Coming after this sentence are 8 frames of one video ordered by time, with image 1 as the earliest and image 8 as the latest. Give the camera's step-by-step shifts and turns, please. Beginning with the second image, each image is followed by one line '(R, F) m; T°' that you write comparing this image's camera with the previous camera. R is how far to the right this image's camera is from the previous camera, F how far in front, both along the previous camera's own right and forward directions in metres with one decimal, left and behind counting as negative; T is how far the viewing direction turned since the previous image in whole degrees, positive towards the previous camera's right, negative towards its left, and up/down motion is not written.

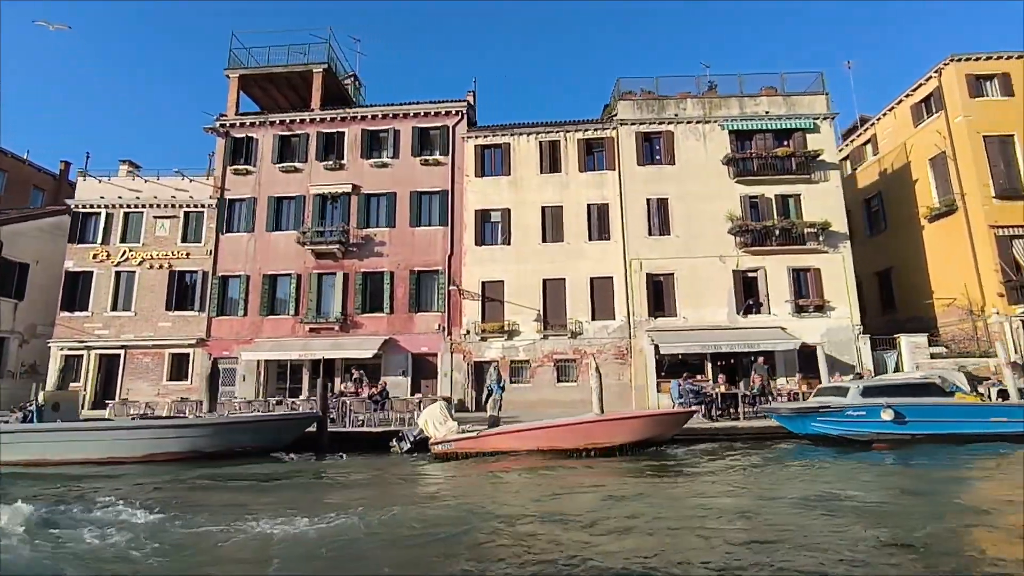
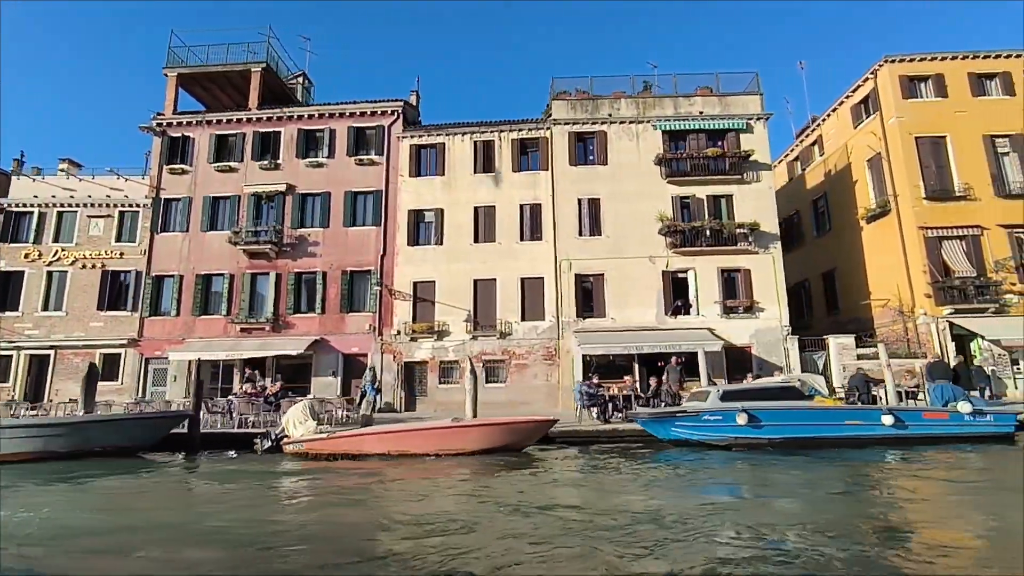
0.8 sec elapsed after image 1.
(+2.5, +0.1) m; 0°
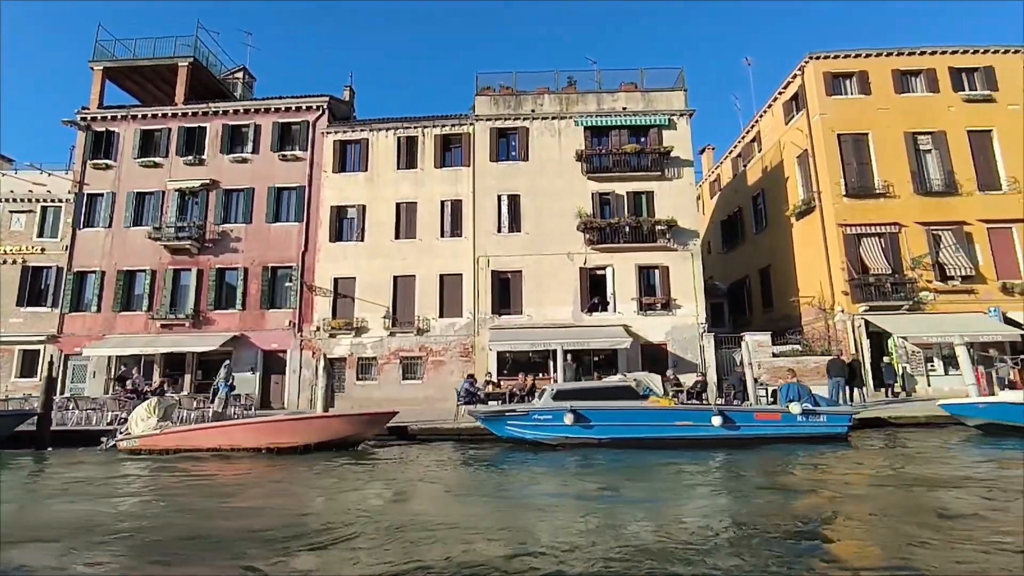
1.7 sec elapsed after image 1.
(+2.9, +0.1) m; 0°
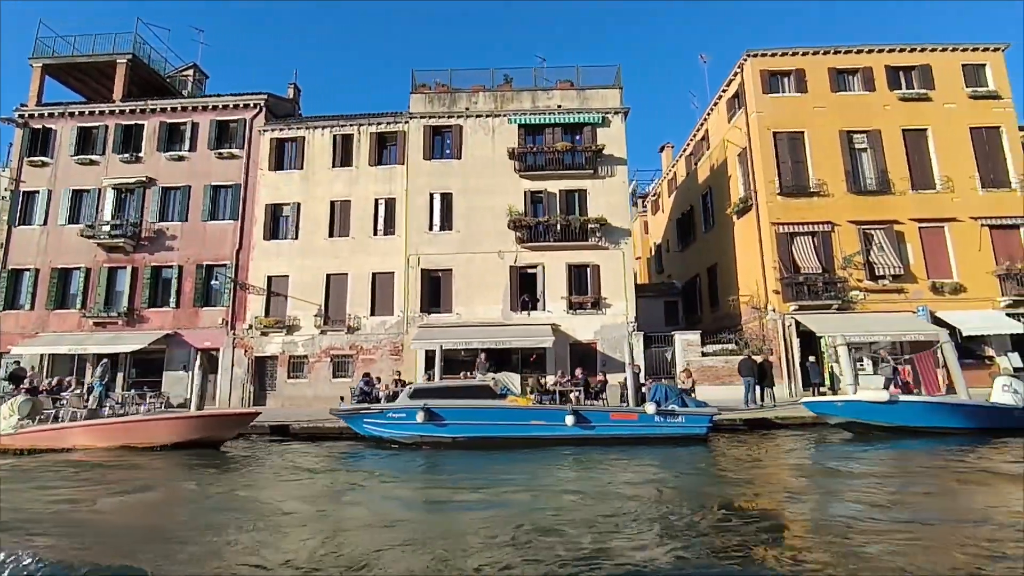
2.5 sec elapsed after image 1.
(+2.5, 0.0) m; 0°
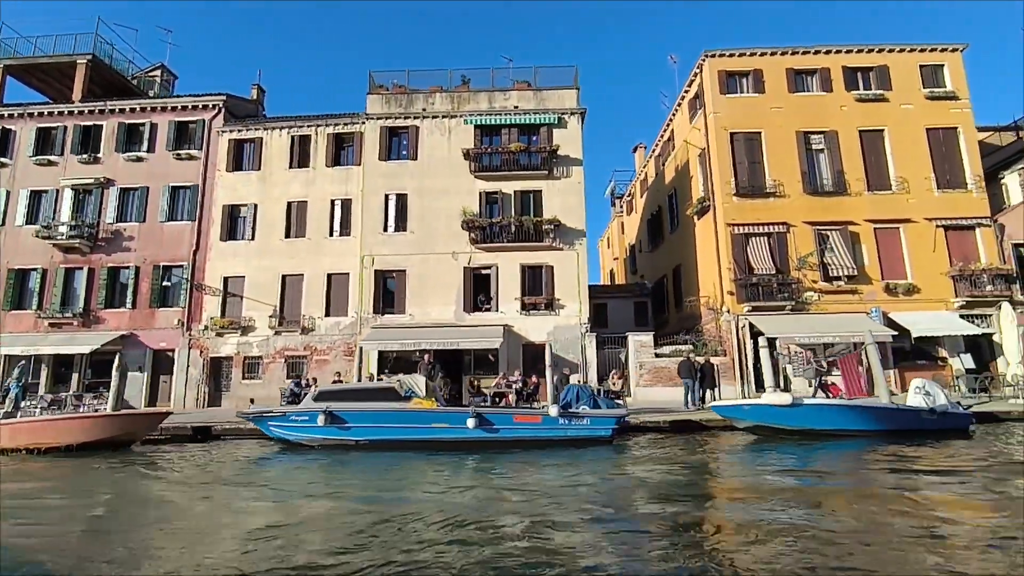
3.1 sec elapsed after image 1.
(+1.7, 0.0) m; 0°
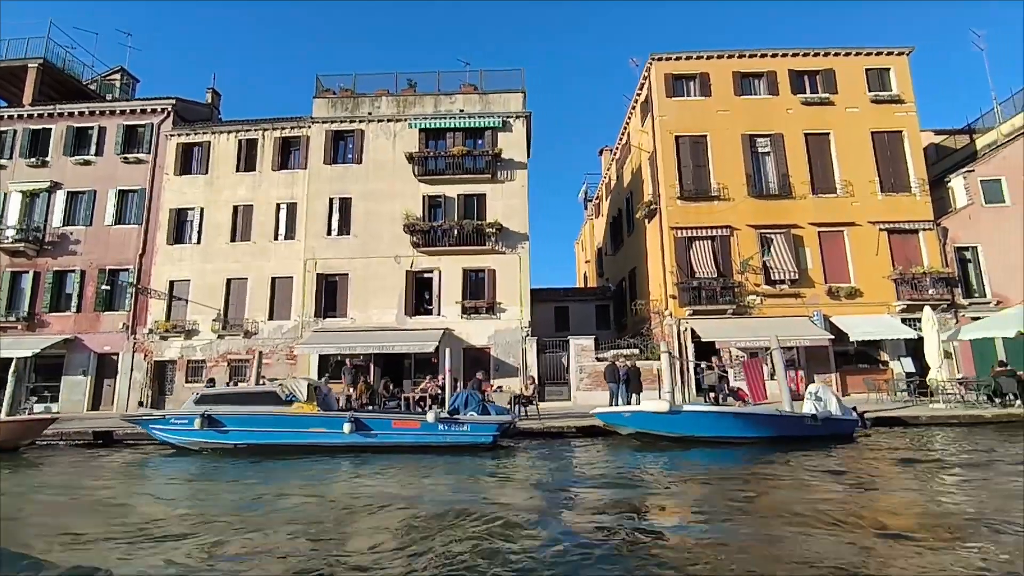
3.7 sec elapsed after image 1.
(+2.1, 0.0) m; 0°
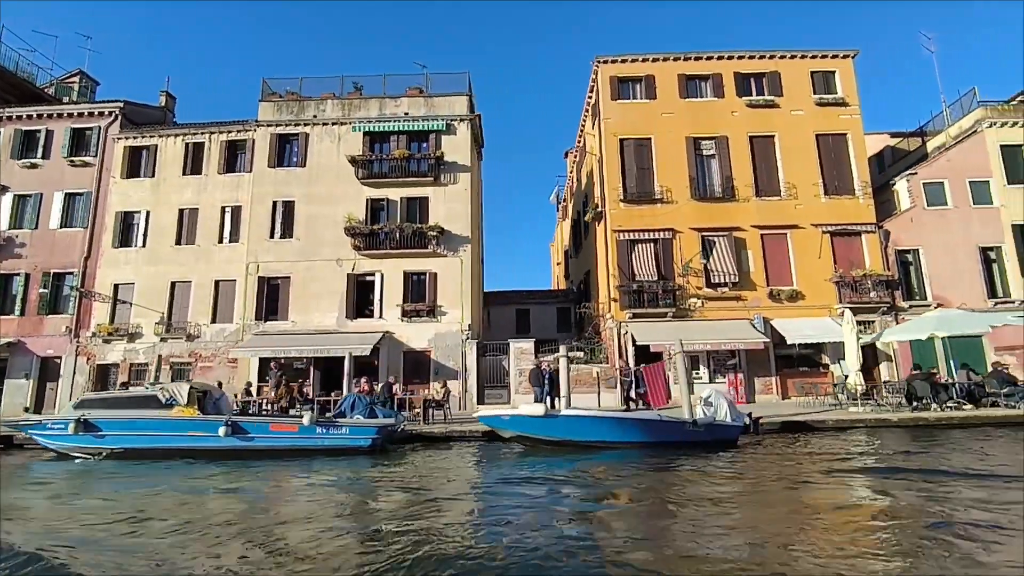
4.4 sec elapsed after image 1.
(+2.1, 0.0) m; 0°
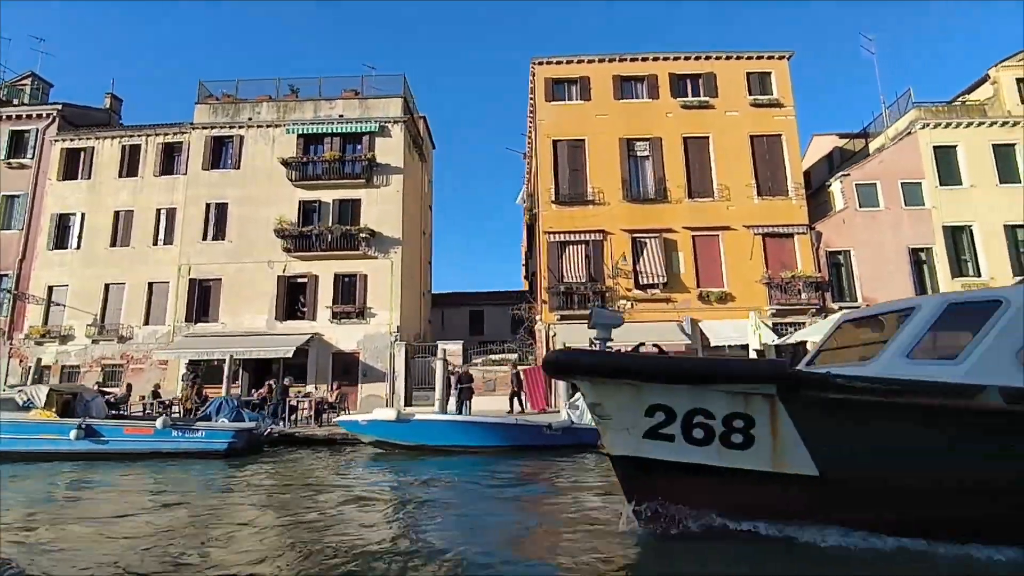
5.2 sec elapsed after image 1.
(+2.6, 0.0) m; 0°
